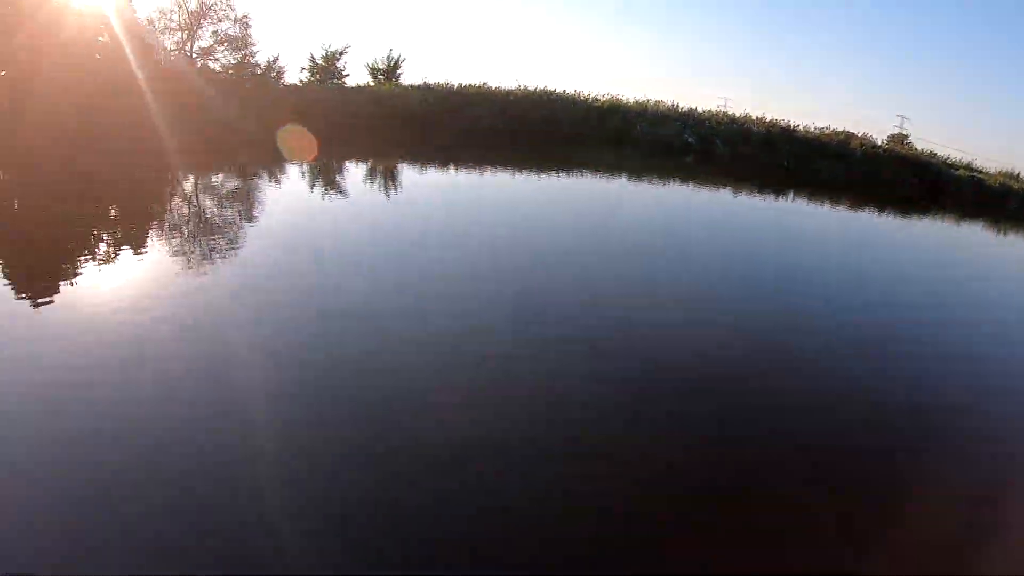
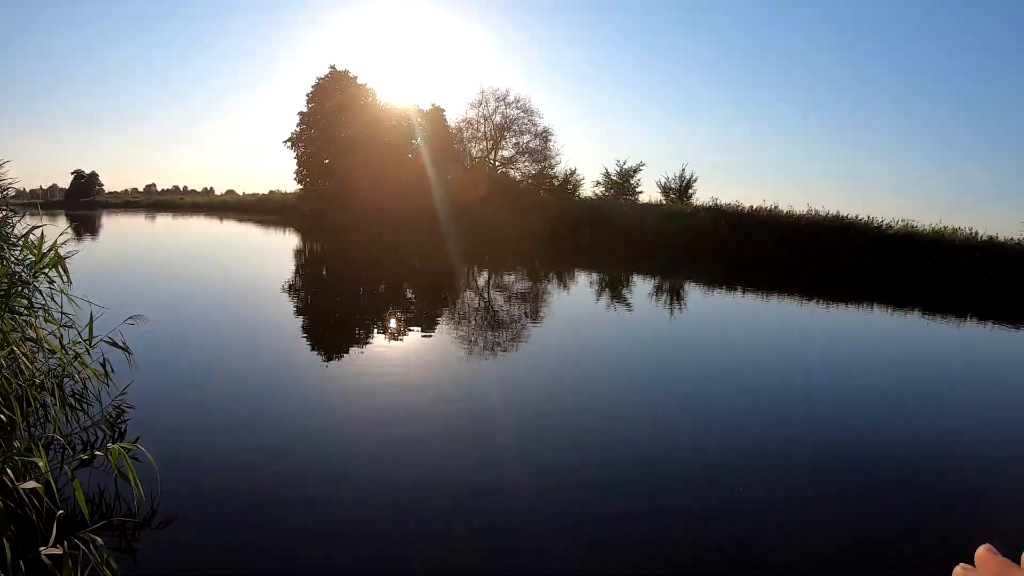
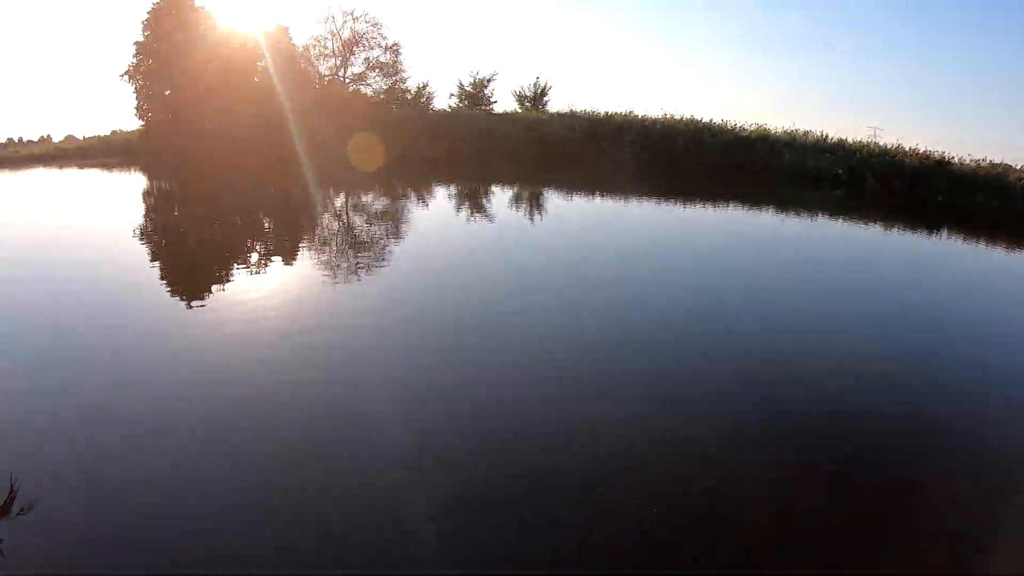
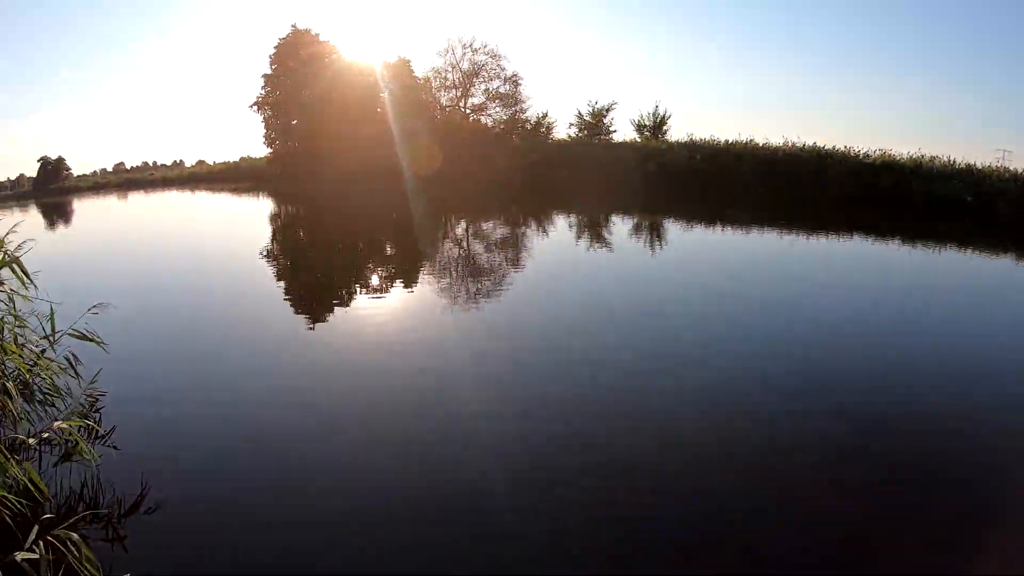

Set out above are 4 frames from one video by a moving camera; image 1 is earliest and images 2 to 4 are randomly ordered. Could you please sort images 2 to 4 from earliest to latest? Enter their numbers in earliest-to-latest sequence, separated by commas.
3, 4, 2
